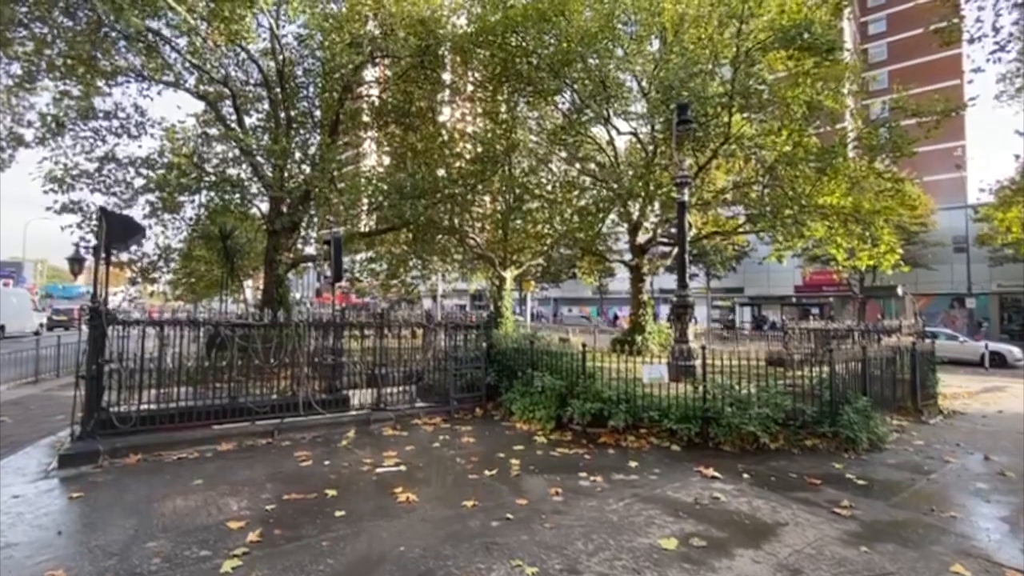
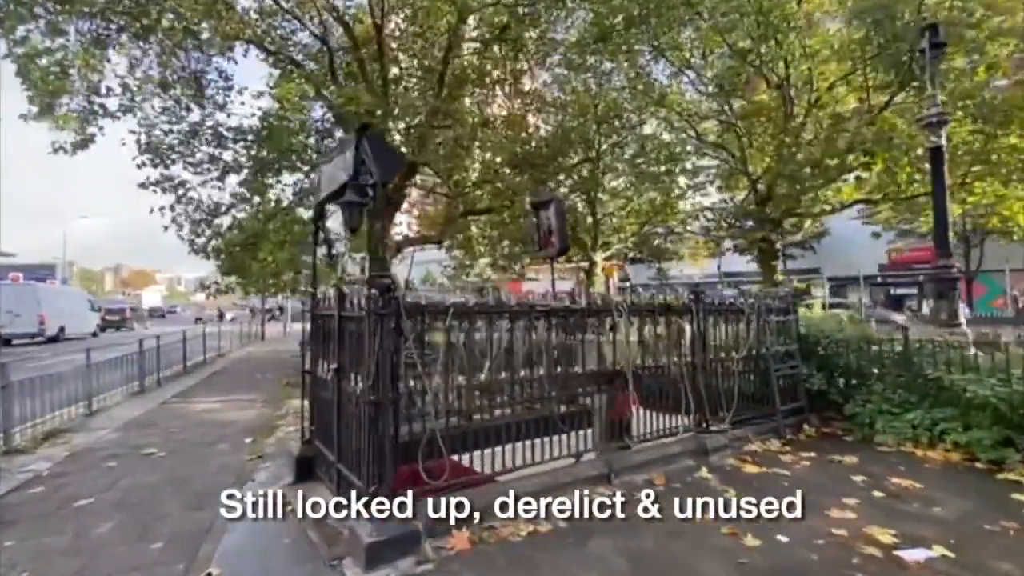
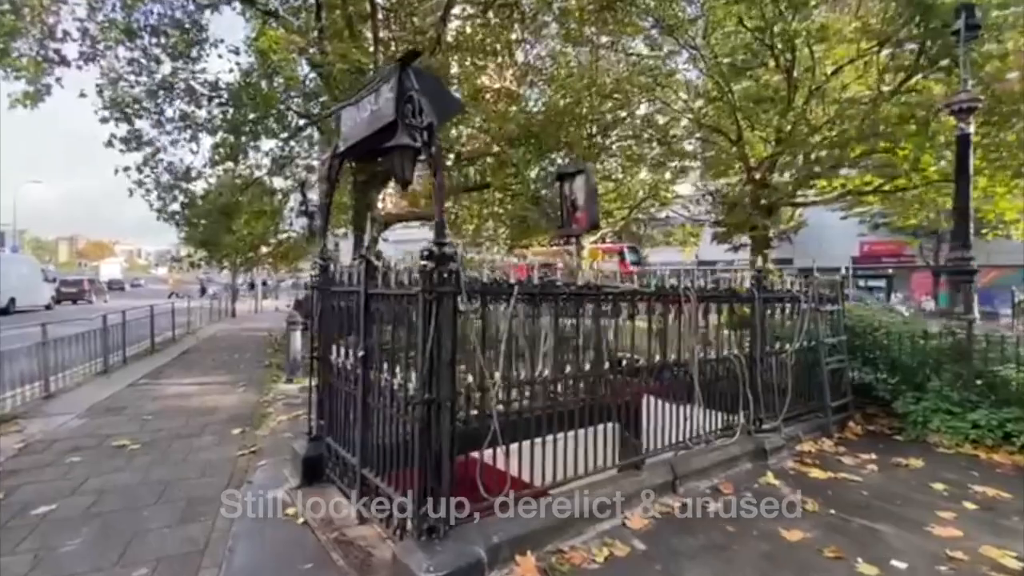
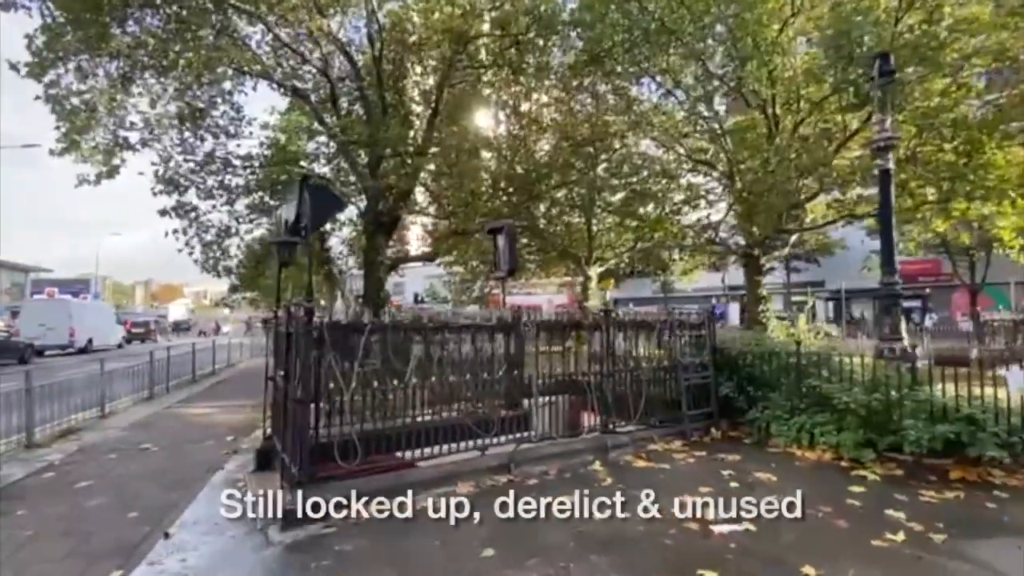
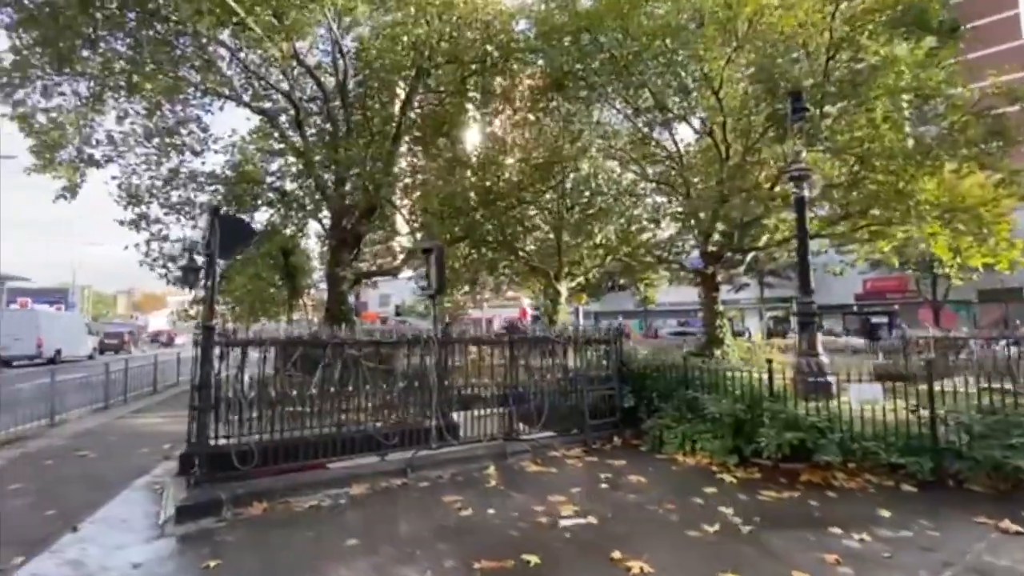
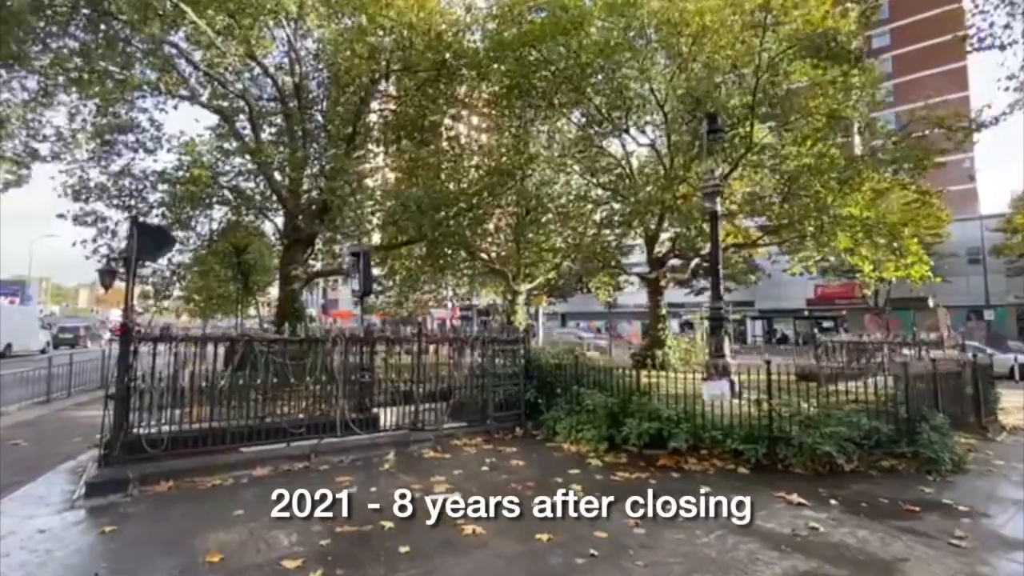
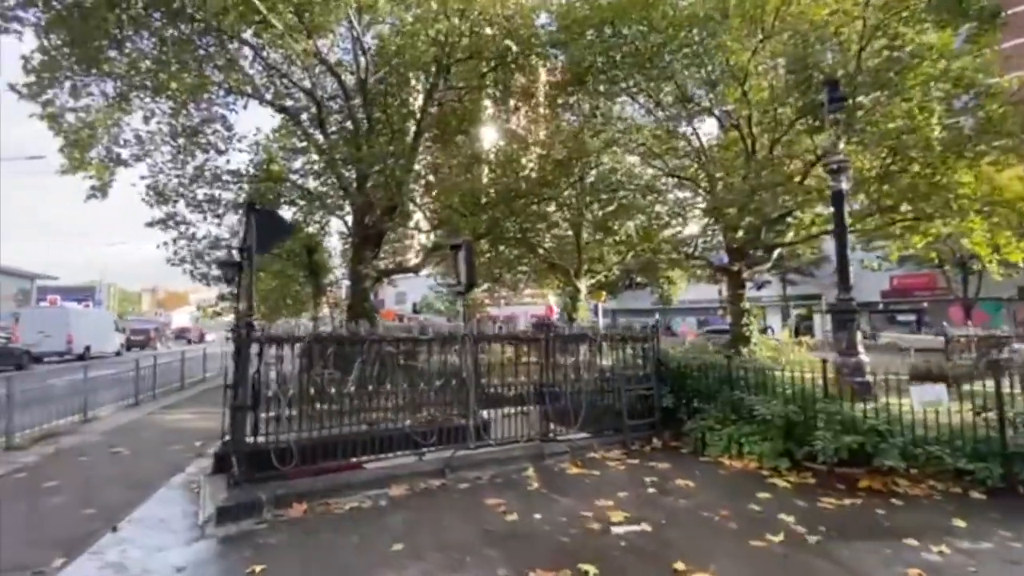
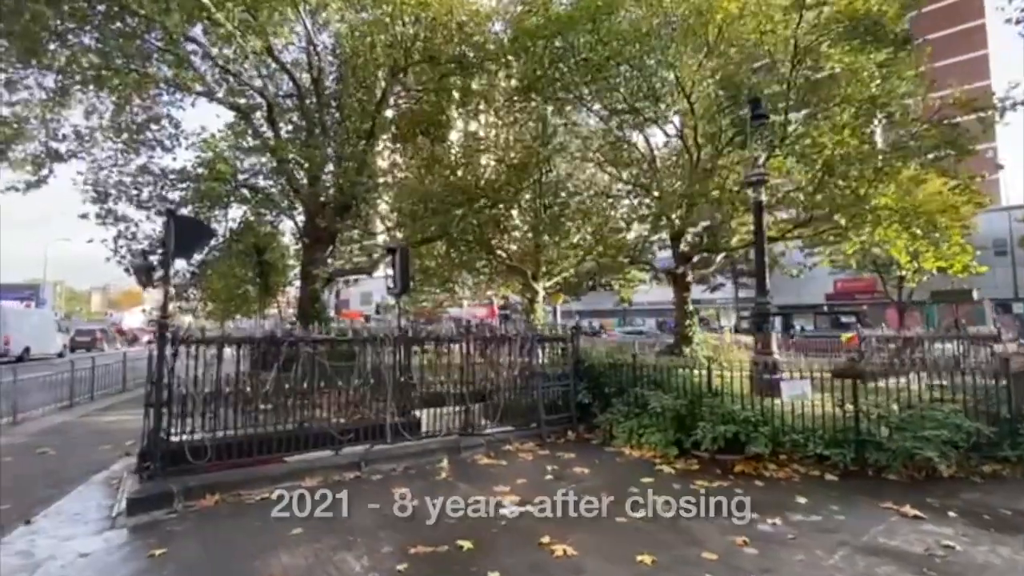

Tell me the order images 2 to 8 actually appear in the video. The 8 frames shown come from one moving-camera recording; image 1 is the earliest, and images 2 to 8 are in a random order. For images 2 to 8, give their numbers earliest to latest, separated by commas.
6, 8, 5, 7, 4, 2, 3
